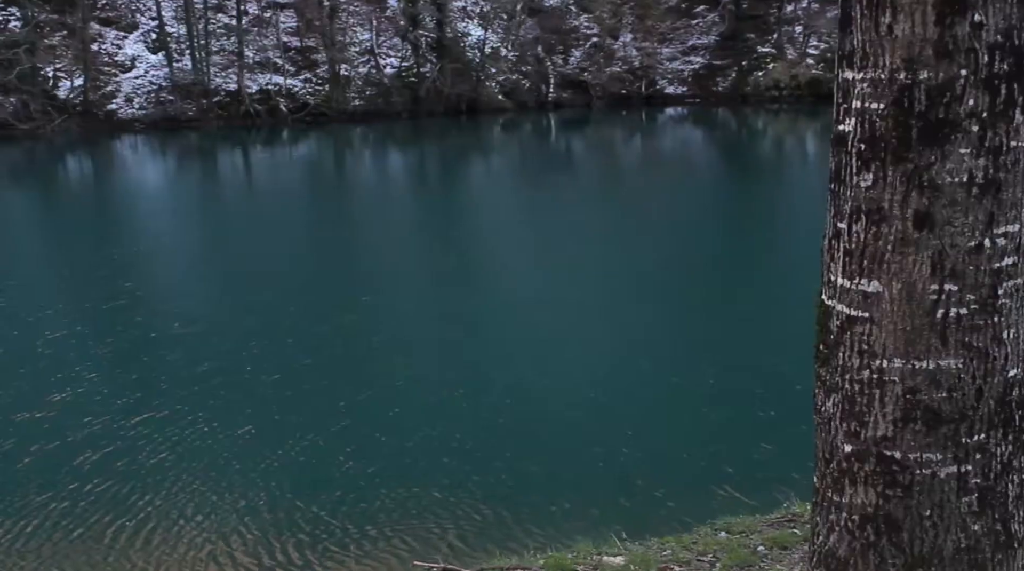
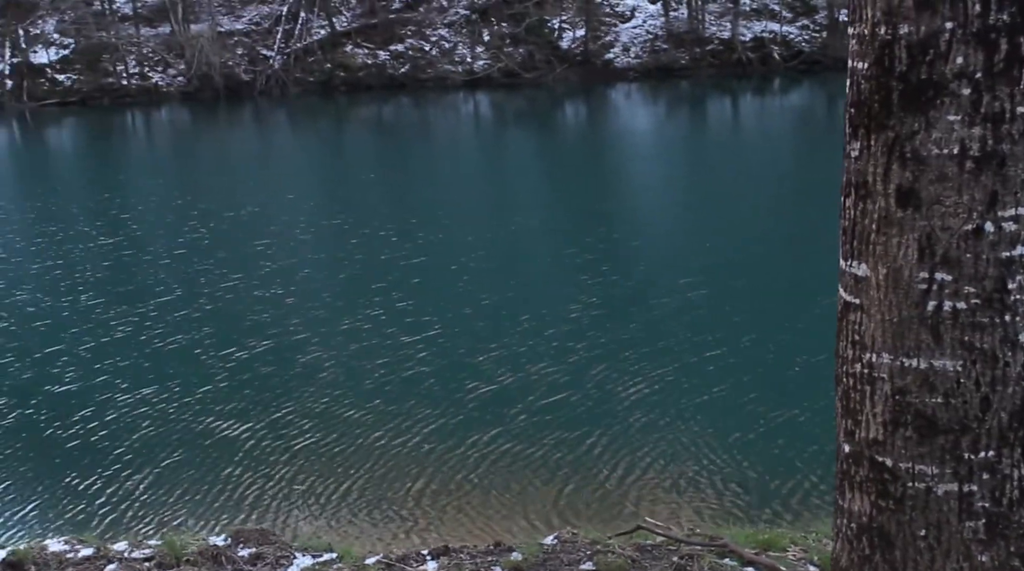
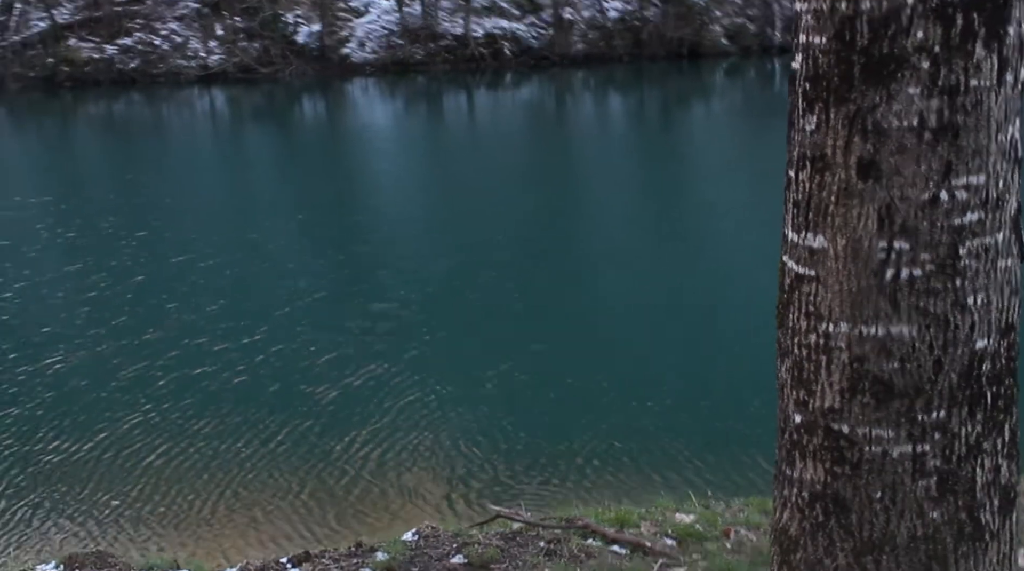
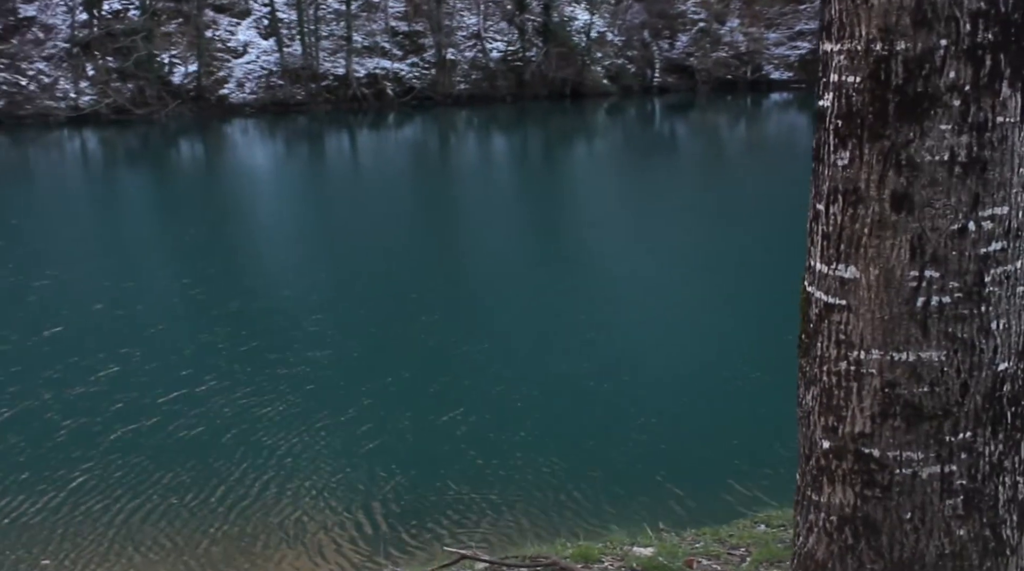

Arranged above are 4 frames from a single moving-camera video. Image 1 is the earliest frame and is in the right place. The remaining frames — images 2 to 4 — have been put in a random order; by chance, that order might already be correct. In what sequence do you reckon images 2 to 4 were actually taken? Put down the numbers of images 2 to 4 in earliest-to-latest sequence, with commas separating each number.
4, 3, 2
